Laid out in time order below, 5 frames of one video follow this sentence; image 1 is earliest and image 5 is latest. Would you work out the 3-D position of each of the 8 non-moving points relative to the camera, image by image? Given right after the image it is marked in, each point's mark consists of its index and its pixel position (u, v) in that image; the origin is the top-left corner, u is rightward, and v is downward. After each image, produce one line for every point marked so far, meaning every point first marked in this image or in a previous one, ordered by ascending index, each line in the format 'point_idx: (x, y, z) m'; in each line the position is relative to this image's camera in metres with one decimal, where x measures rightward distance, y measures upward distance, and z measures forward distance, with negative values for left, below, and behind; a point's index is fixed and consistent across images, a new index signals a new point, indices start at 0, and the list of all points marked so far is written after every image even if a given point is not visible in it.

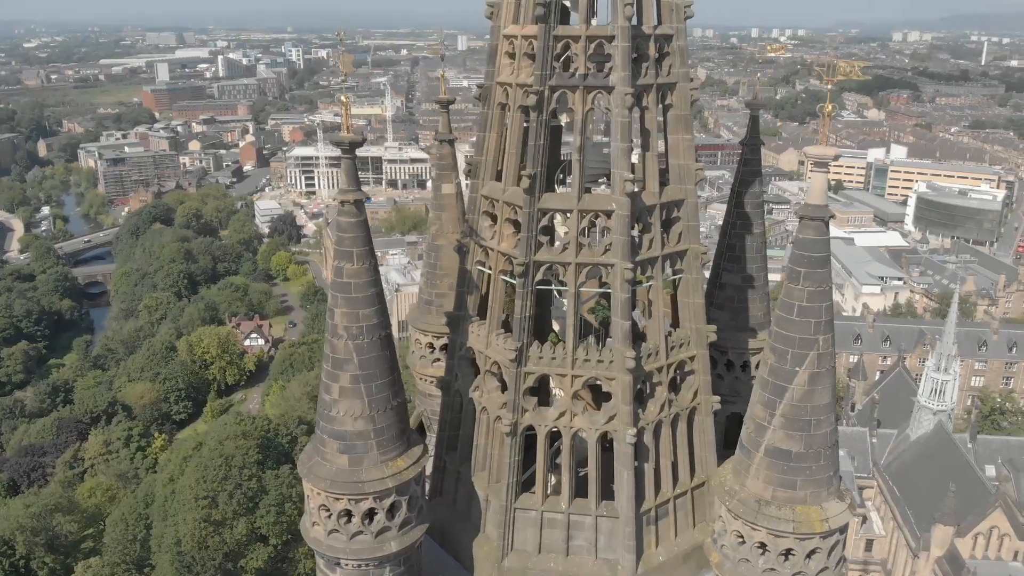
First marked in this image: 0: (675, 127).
0: (+1.9, +1.8, +10.0) m
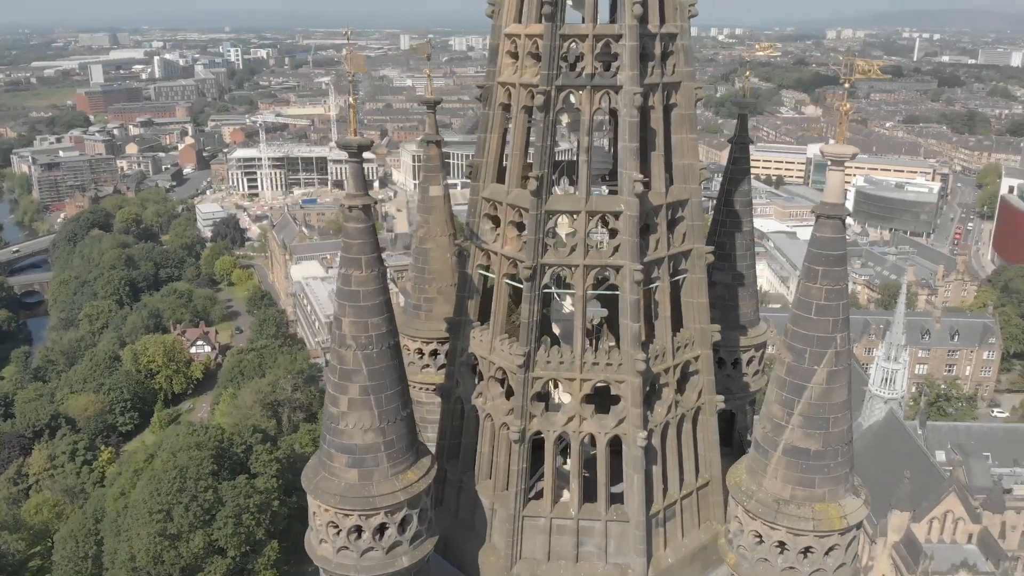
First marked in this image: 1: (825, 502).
0: (+1.9, +1.8, +9.9) m
1: (+3.1, -2.1, +8.8) m
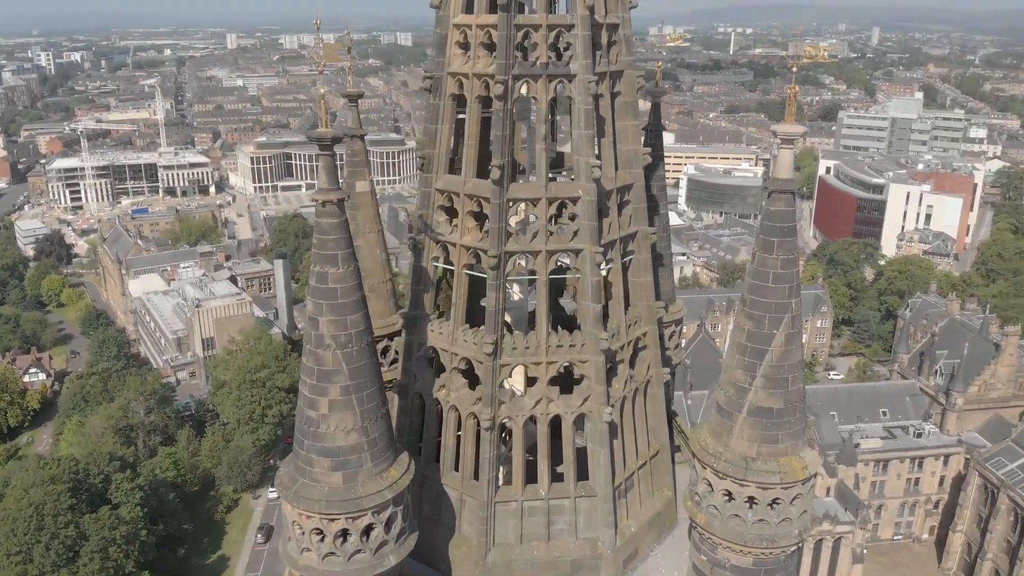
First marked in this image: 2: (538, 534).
0: (+1.3, +2.1, +10.4) m
1: (+3.0, -1.8, +9.5) m
2: (+0.3, -3.0, +10.6) m
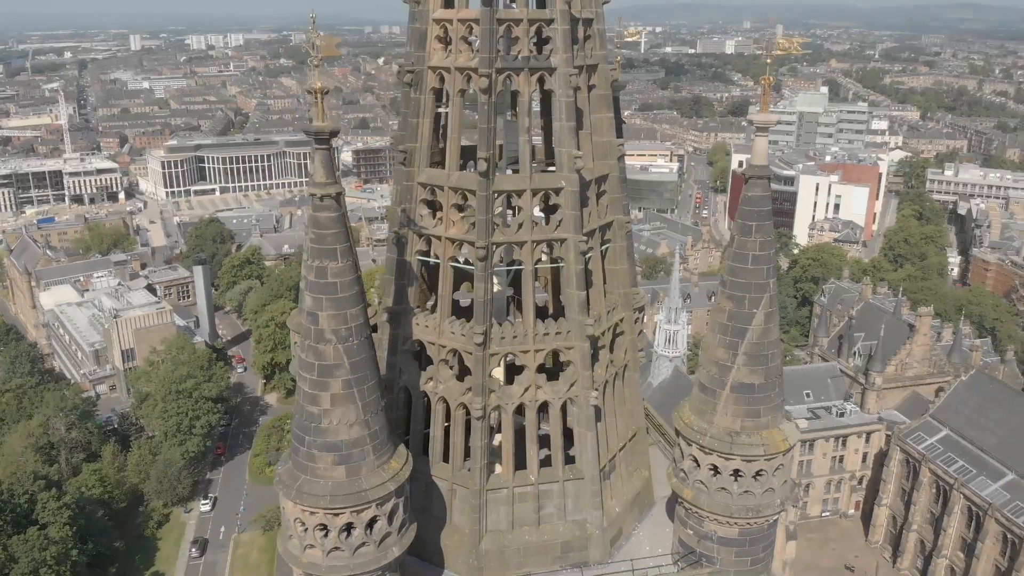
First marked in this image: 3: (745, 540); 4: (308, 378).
0: (+1.0, +2.2, +10.7) m
1: (+2.9, -1.6, +10.0) m
2: (+0.2, -2.8, +10.8) m
3: (+2.7, -3.0, +10.3) m
4: (-2.0, -0.9, +8.8) m
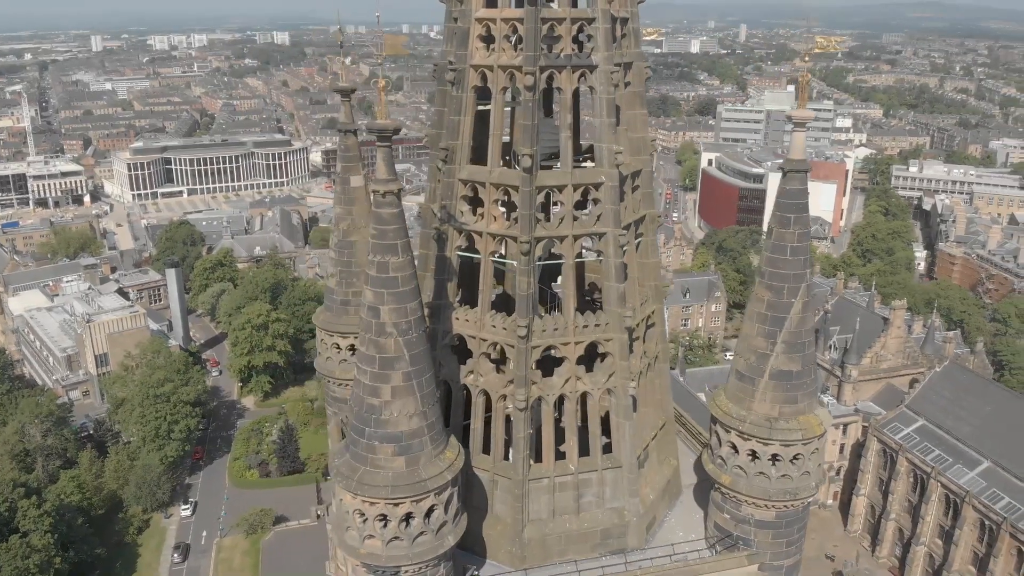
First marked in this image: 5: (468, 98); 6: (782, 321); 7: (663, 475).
0: (+1.5, +2.3, +11.0) m
1: (+3.4, -1.5, +10.3) m
2: (+0.7, -2.8, +11.0) m
3: (+3.3, -2.9, +10.7) m
4: (-1.5, -0.8, +8.9) m
5: (-0.5, +2.3, +10.4) m
6: (+3.1, -0.4, +10.1) m
7: (+2.1, -2.6, +12.1) m
